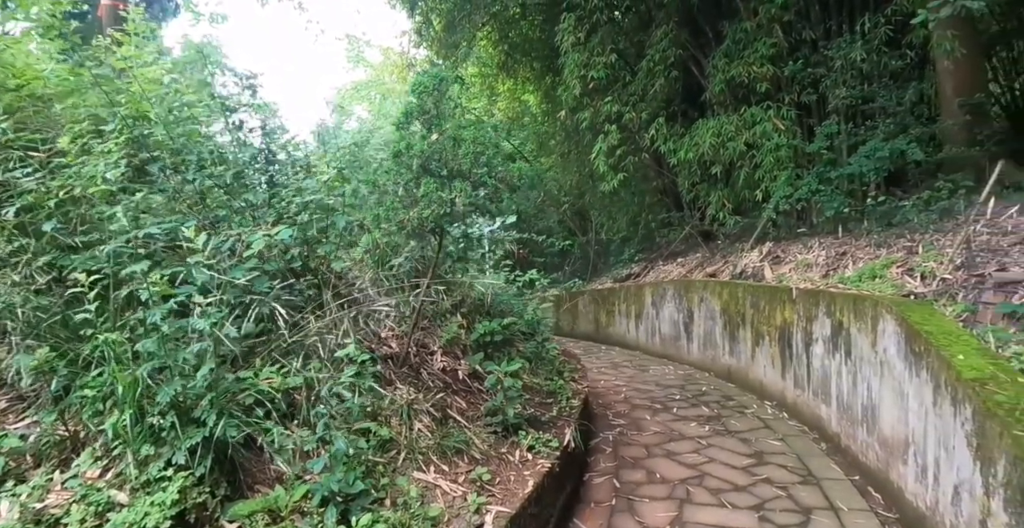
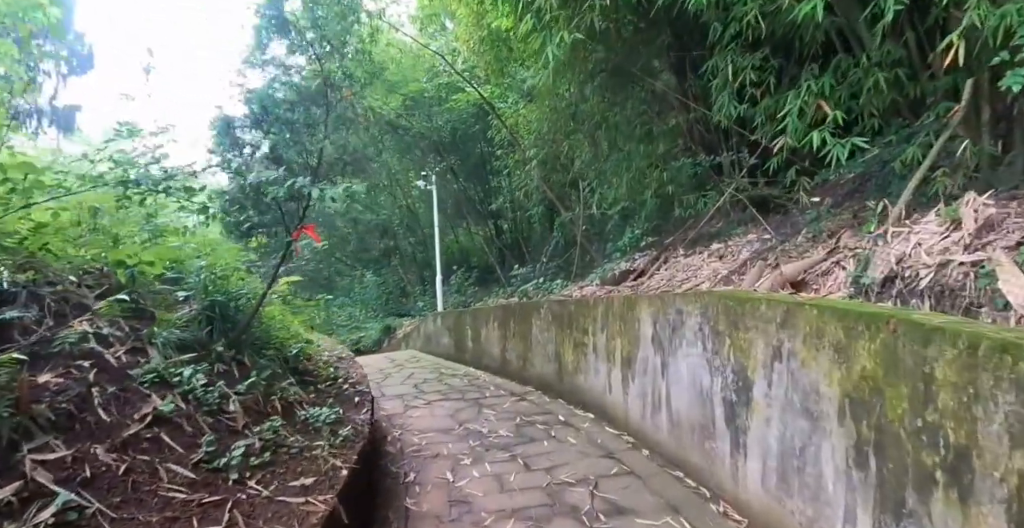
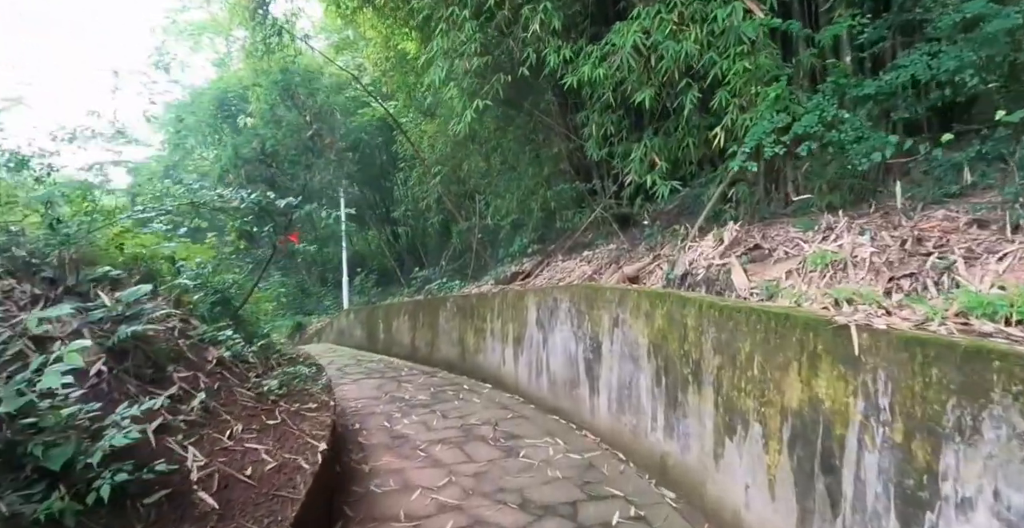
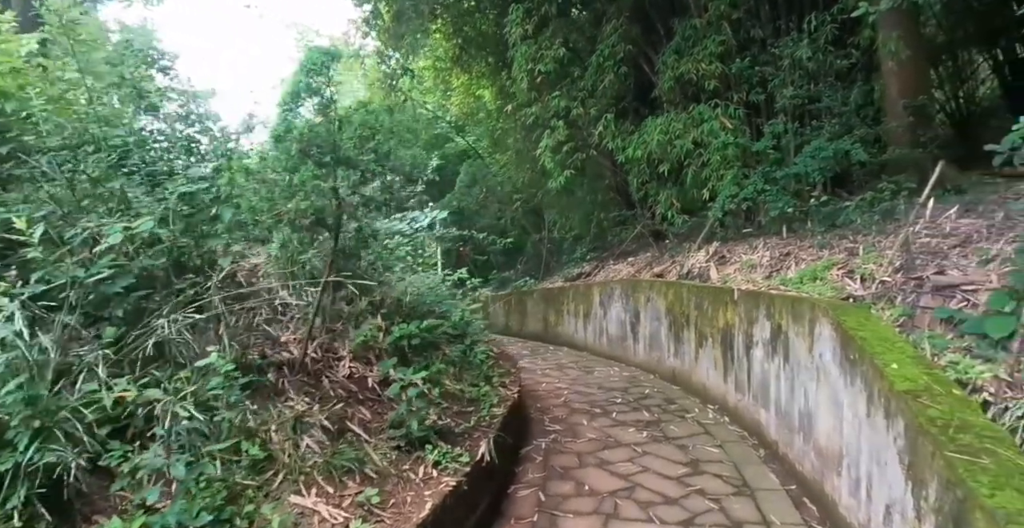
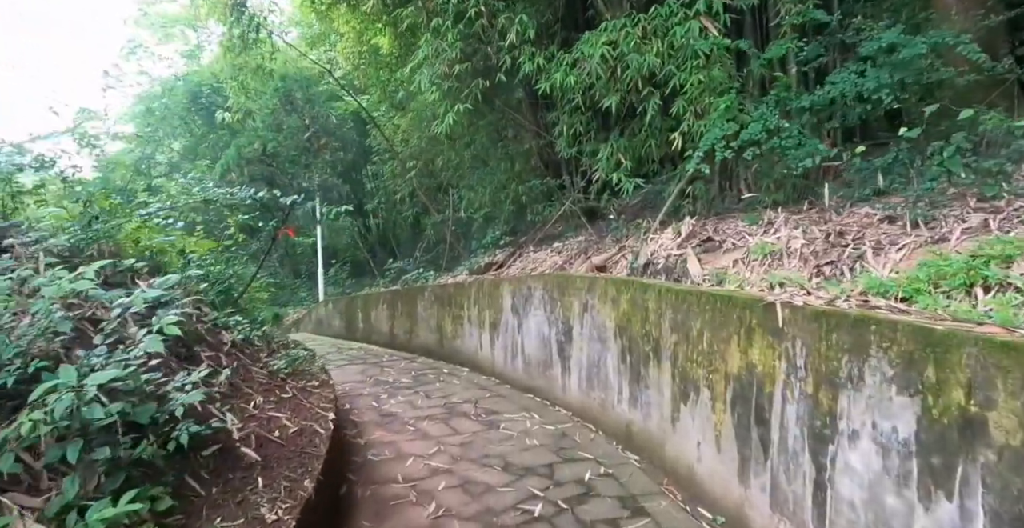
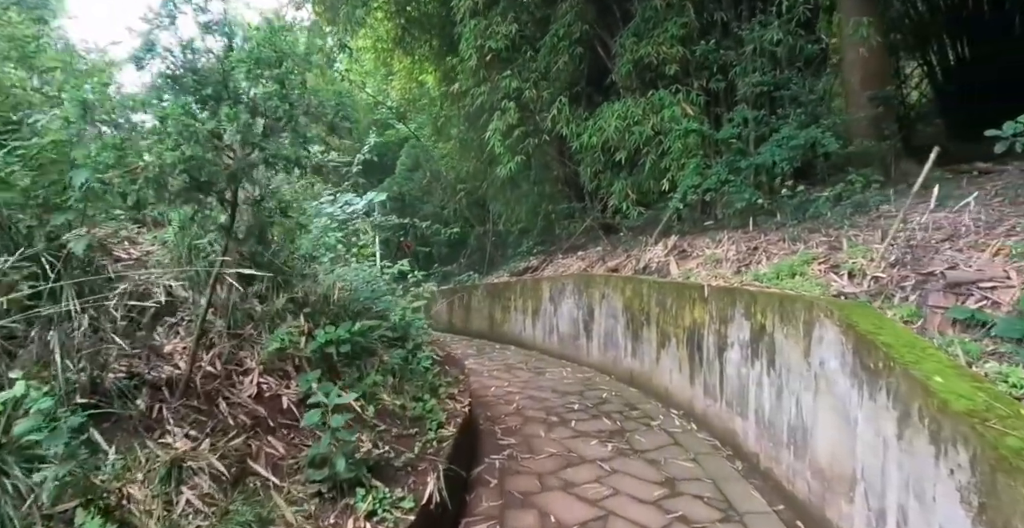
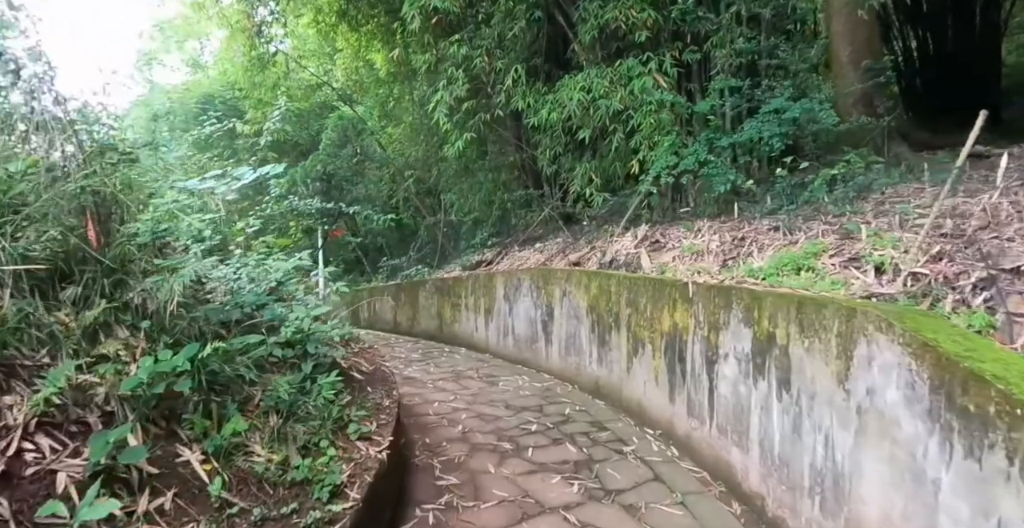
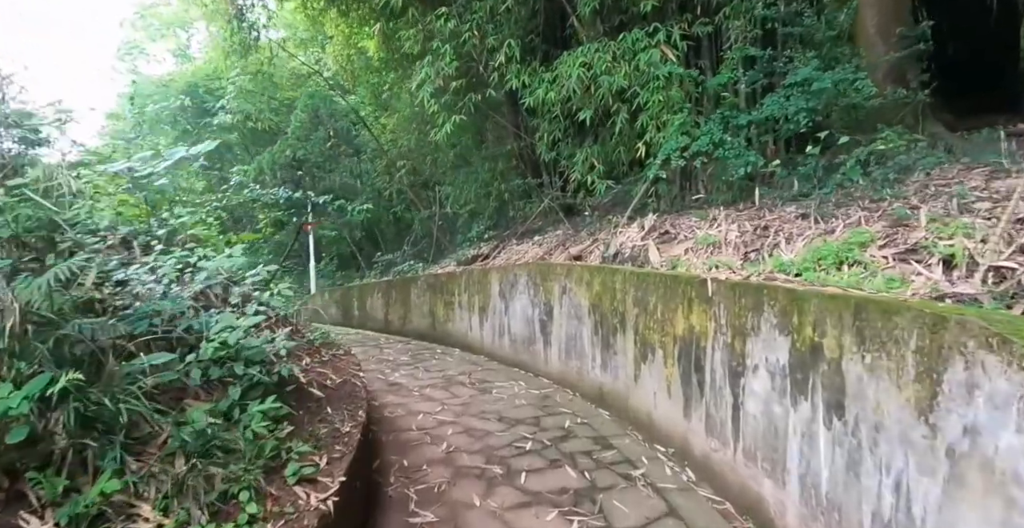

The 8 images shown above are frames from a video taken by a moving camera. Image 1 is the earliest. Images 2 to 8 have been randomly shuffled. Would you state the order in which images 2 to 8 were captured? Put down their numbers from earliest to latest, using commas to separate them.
4, 6, 7, 8, 5, 3, 2
